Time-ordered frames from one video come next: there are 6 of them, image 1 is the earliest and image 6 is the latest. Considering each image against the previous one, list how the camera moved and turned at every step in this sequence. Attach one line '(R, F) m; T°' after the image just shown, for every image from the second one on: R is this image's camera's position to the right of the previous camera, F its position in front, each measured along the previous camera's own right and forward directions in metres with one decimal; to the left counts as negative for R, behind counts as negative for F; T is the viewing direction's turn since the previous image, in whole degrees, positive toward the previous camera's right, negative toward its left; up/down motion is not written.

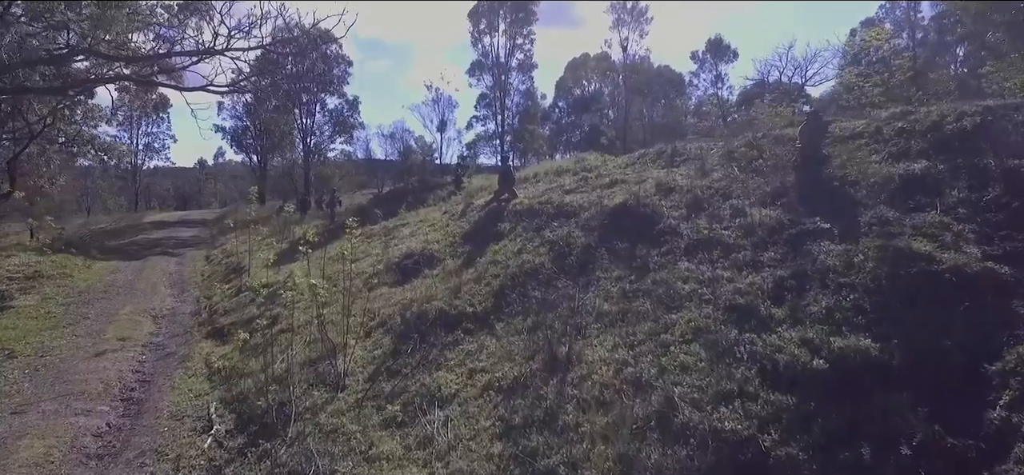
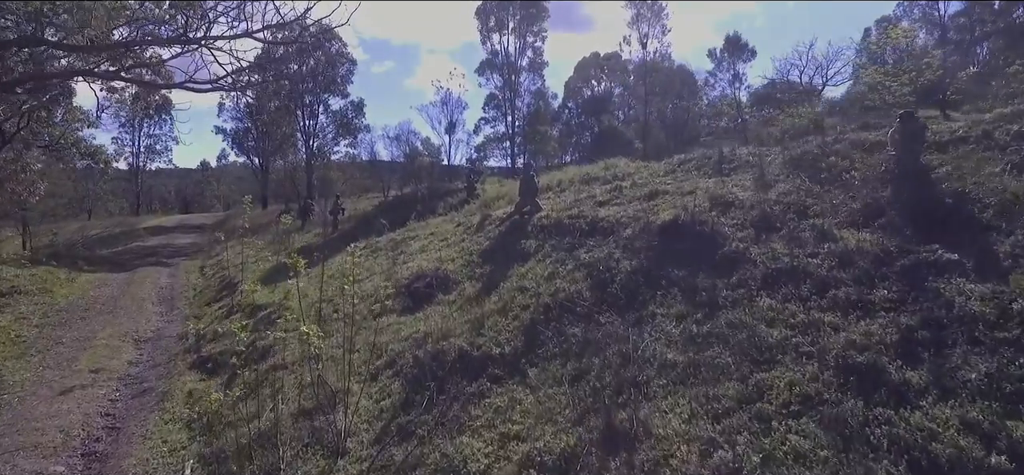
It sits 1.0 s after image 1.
(-0.5, +1.8) m; 0°
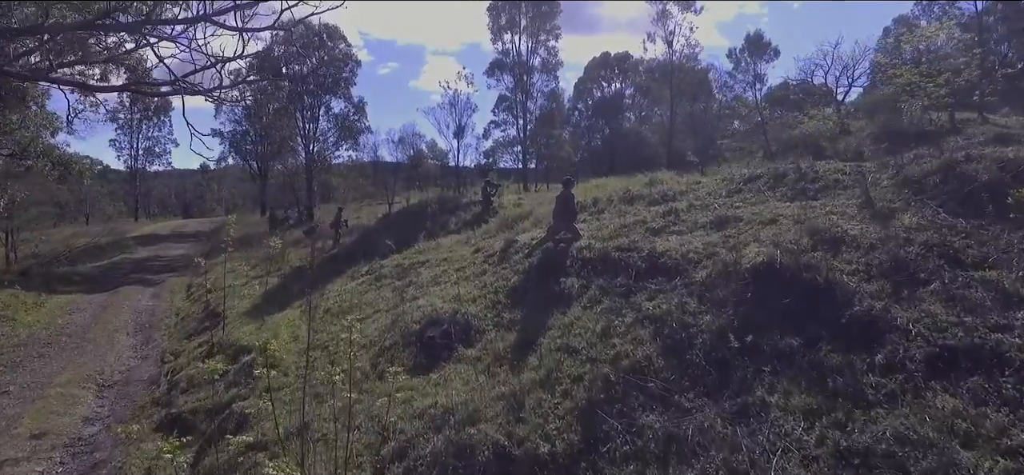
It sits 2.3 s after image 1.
(-0.6, +2.4) m; 0°
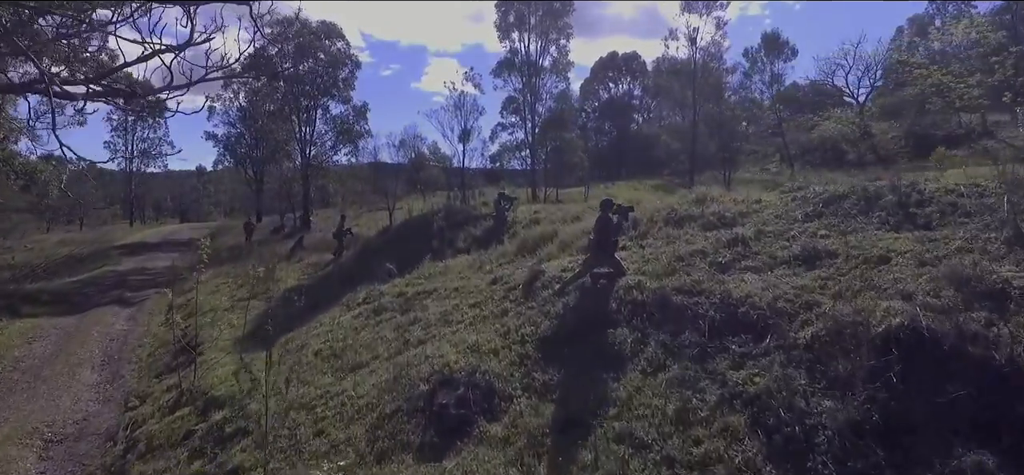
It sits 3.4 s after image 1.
(-0.5, +2.1) m; 0°
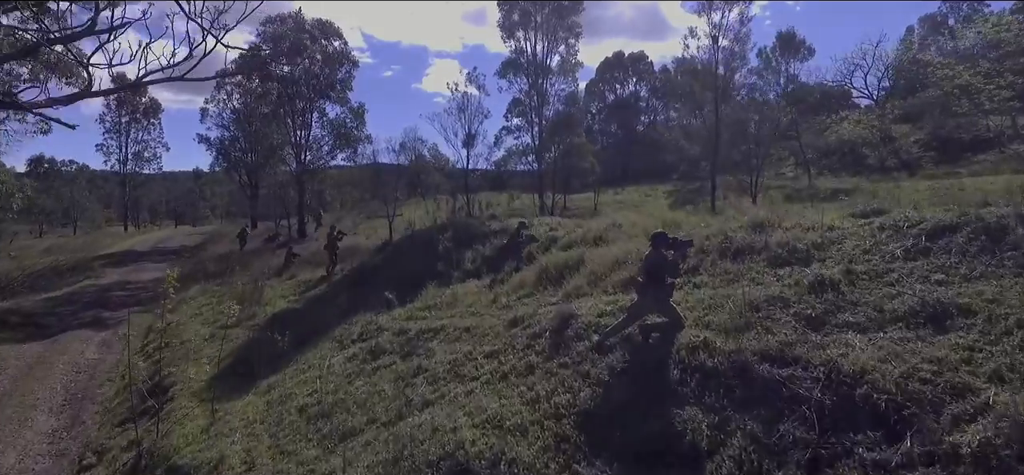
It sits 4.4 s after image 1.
(-0.4, +1.9) m; 0°
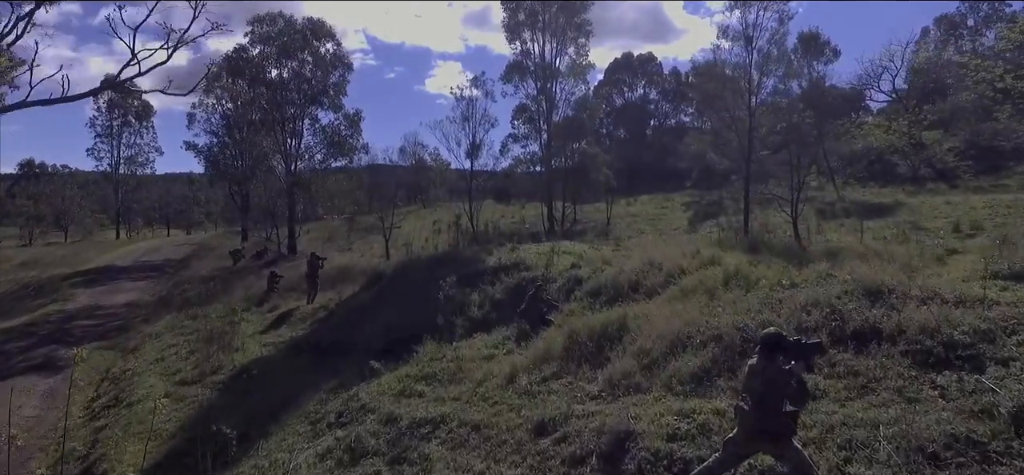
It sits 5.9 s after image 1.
(-0.3, +2.6) m; 0°
